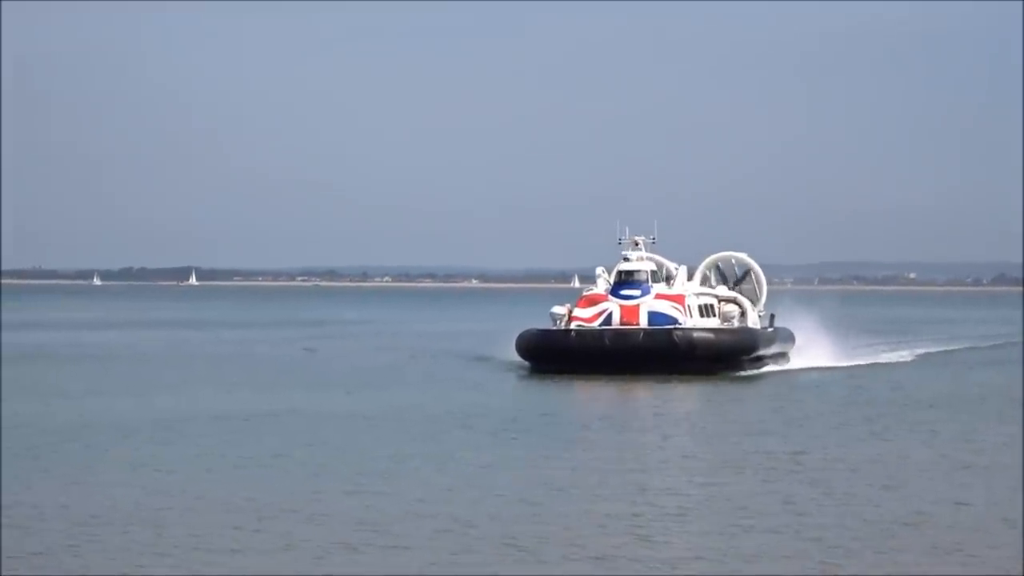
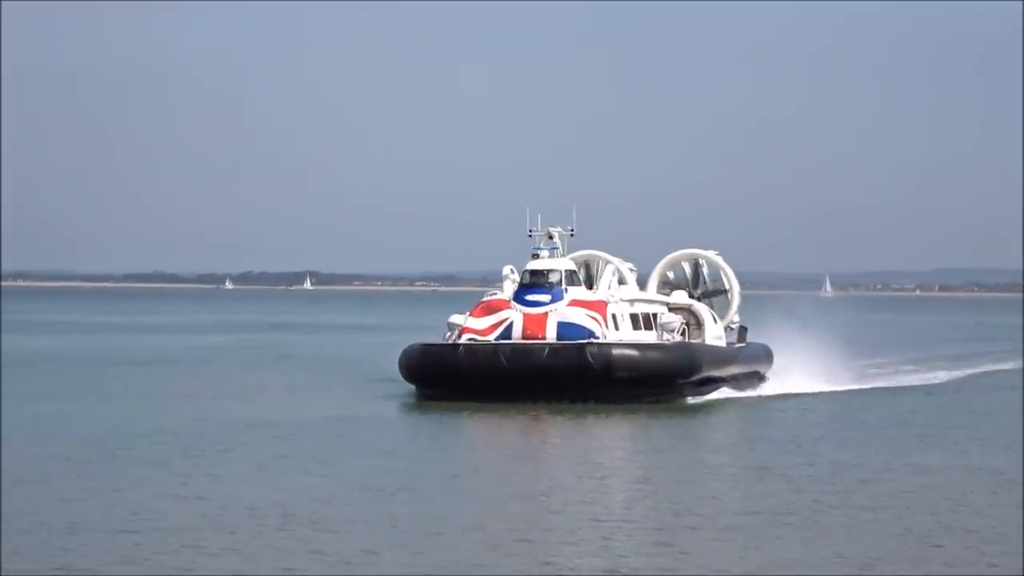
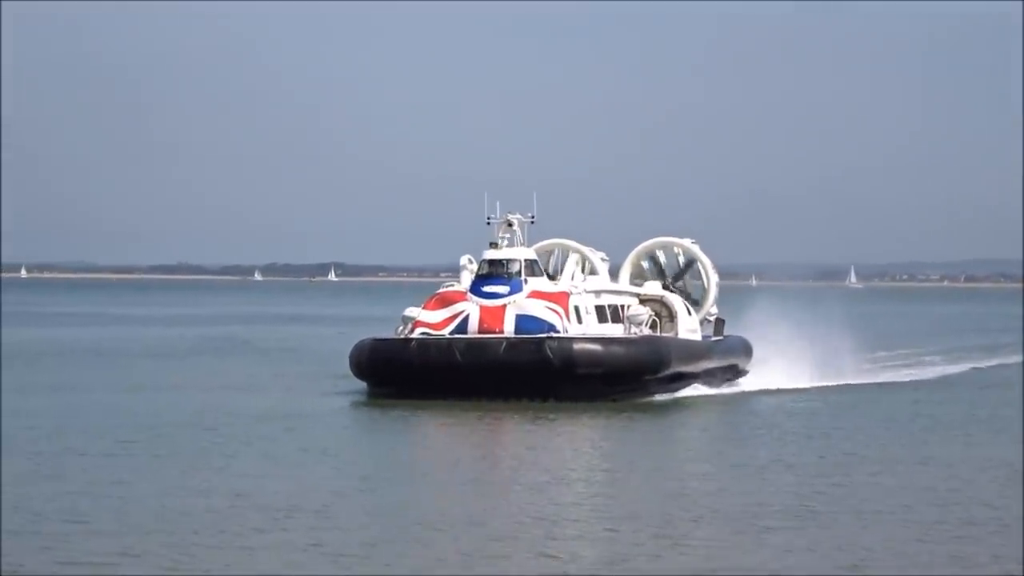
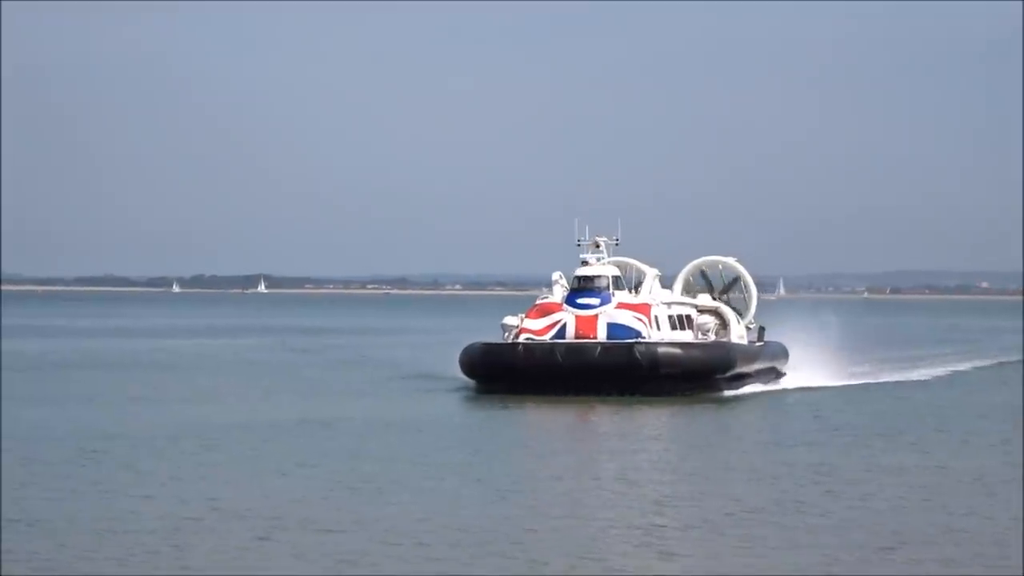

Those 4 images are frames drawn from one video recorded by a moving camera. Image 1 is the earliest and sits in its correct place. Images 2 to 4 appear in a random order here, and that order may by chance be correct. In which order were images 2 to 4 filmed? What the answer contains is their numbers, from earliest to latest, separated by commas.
4, 2, 3
